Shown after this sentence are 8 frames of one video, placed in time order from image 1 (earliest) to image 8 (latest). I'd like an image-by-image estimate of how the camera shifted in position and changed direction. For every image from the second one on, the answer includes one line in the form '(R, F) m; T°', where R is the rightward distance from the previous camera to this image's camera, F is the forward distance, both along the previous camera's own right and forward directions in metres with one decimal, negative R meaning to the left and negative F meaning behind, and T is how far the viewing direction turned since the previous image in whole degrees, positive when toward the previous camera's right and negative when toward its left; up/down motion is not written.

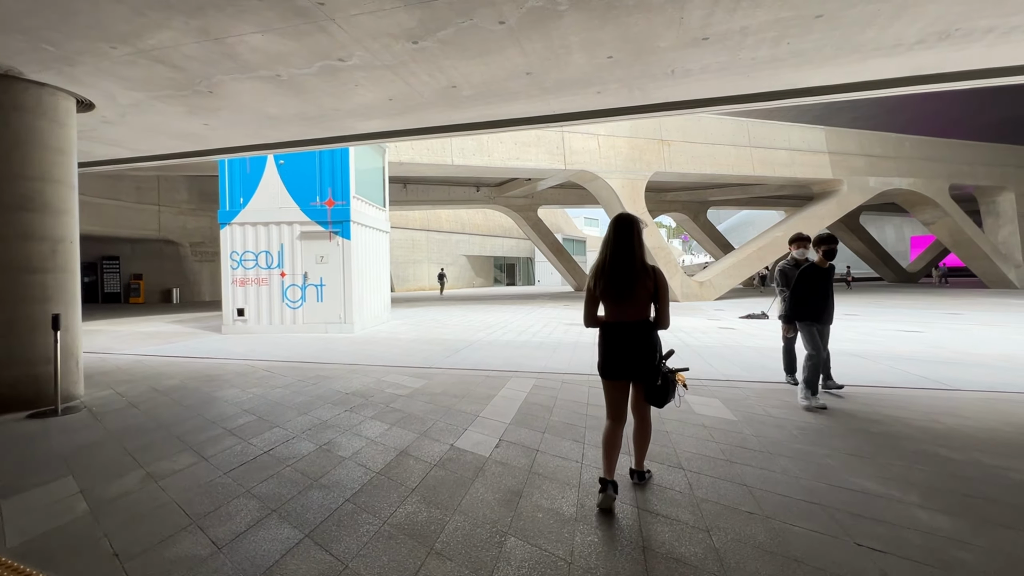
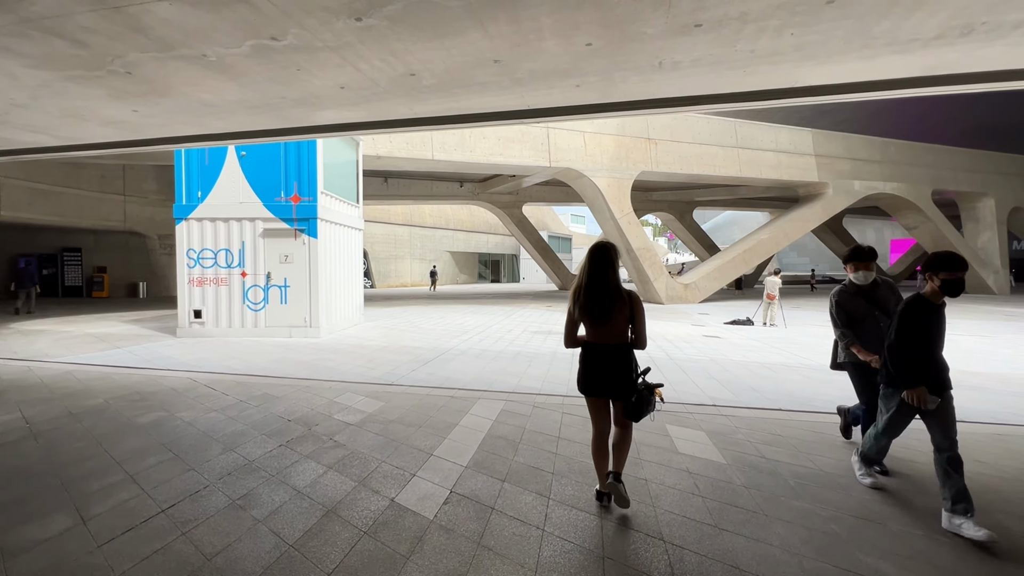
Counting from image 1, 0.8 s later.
(+0.2, +0.5) m; +2°
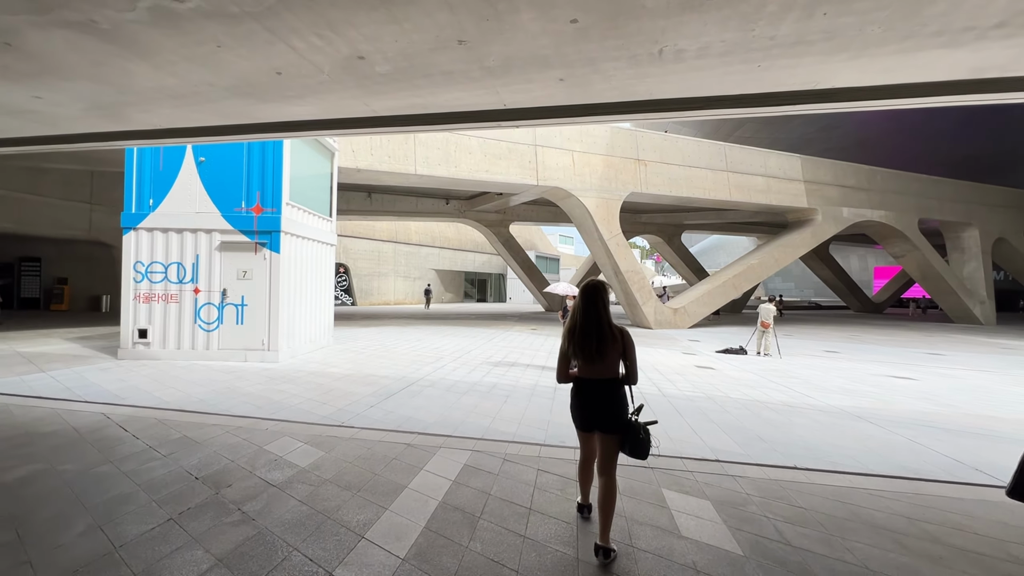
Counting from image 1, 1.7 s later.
(+0.2, +0.7) m; +1°
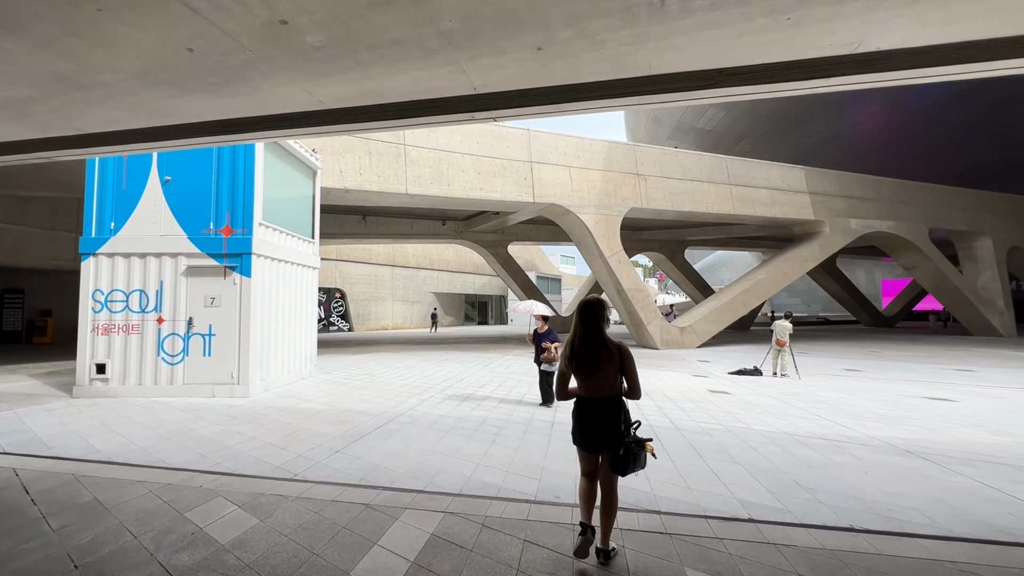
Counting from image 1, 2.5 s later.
(+0.2, +0.7) m; 0°
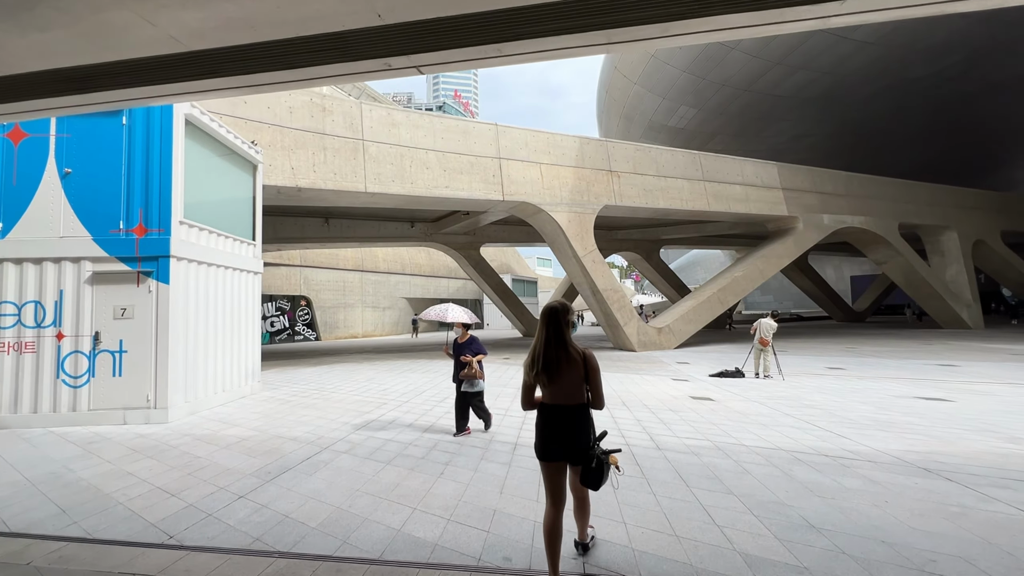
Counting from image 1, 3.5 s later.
(+0.3, +0.8) m; +3°
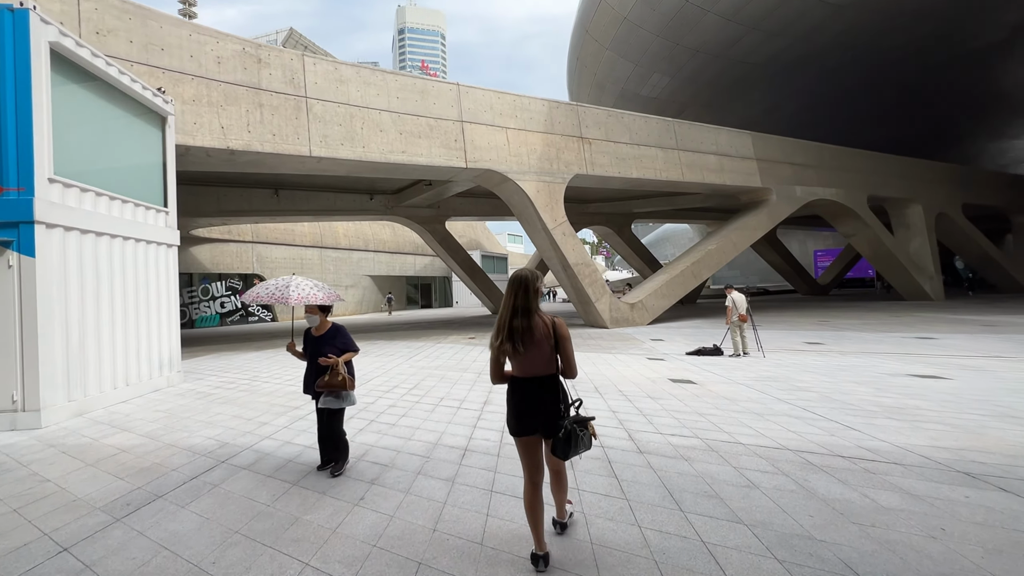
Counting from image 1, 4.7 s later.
(+0.2, +1.0) m; +3°
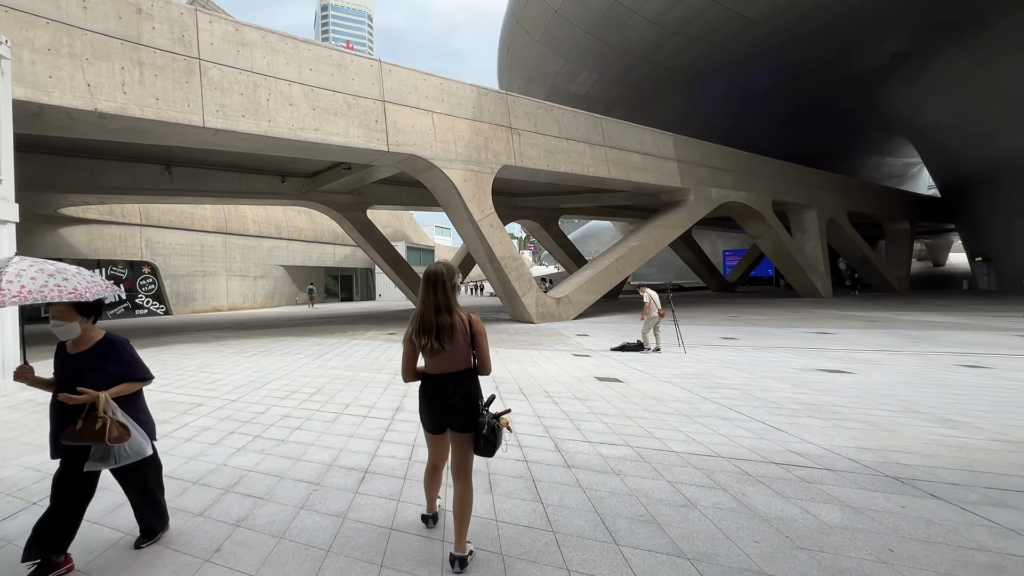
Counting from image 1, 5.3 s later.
(+0.1, +0.5) m; +9°
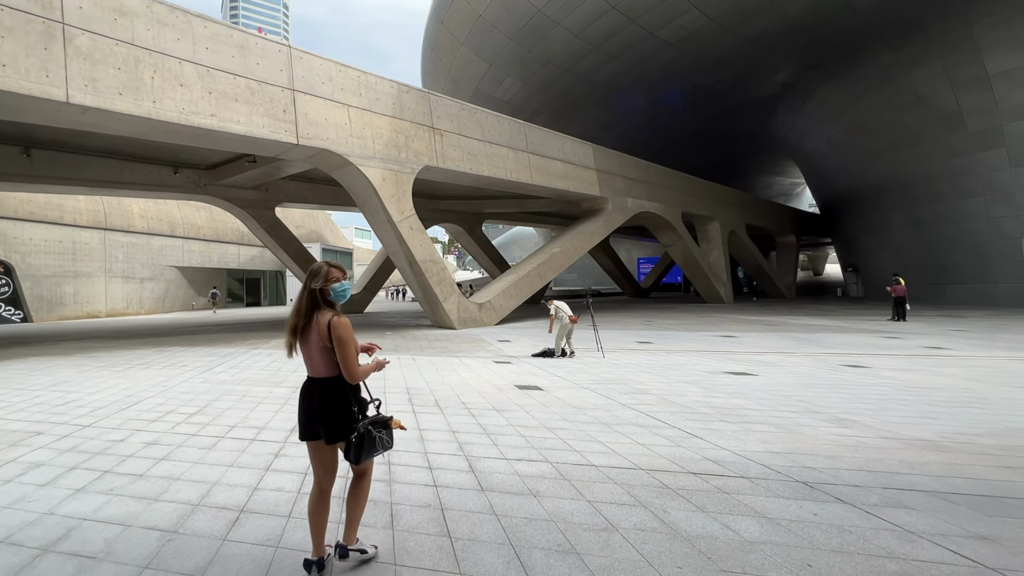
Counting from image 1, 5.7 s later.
(+0.1, +0.3) m; +9°
